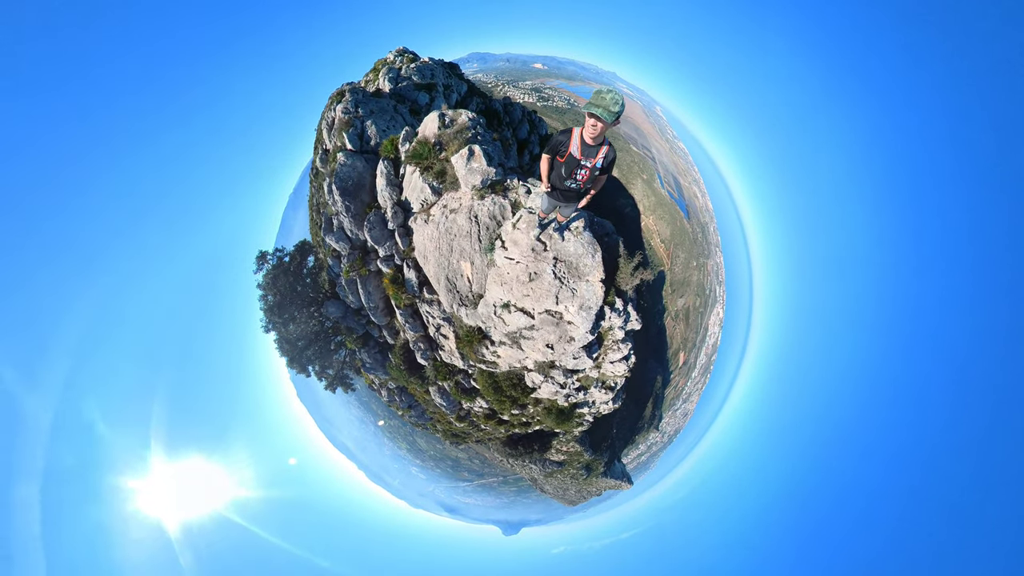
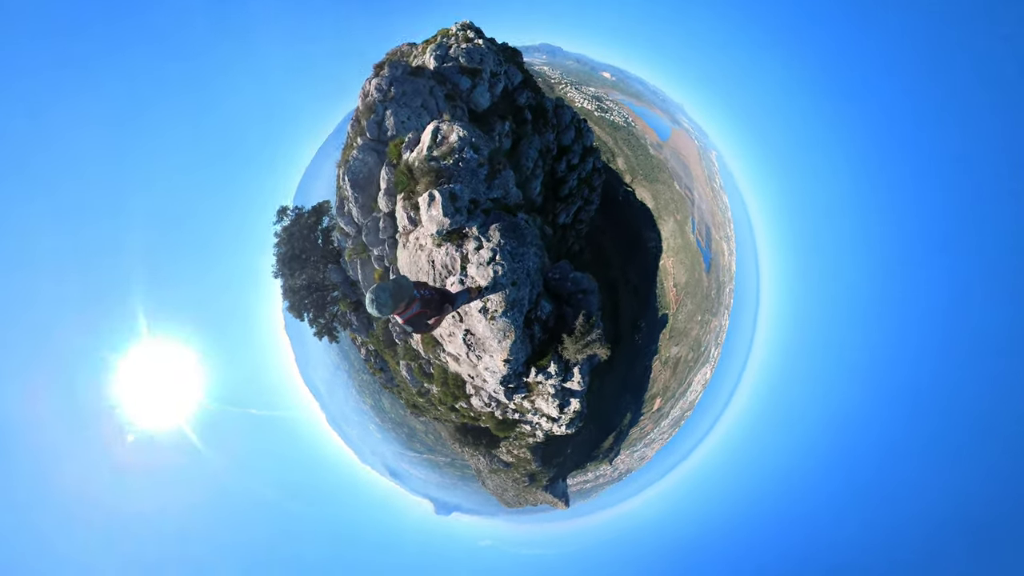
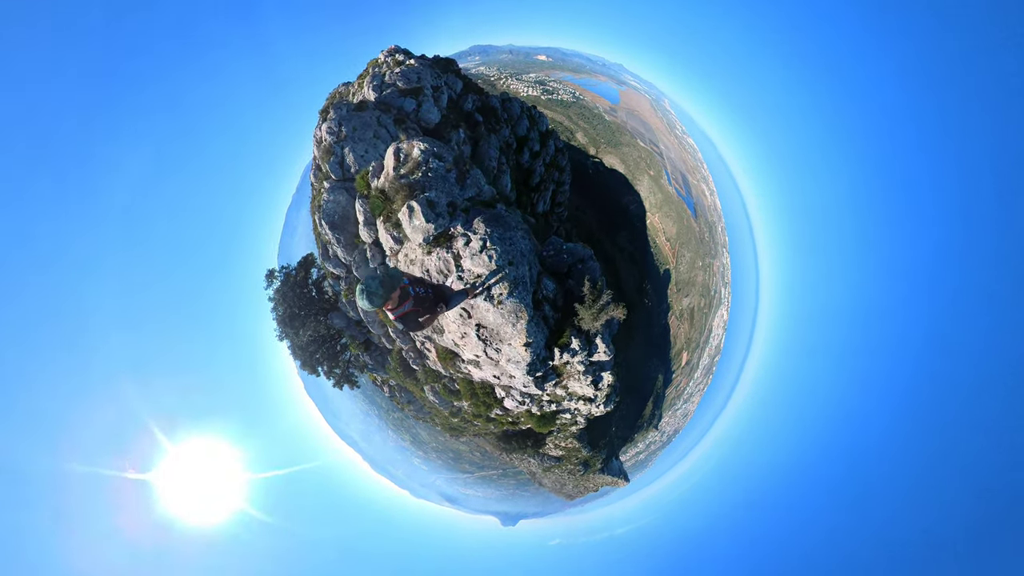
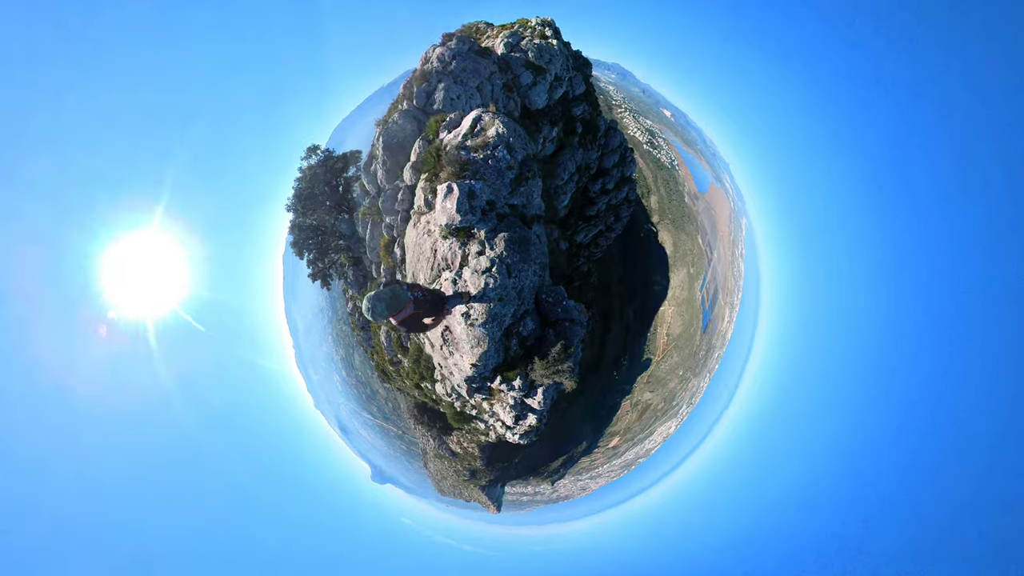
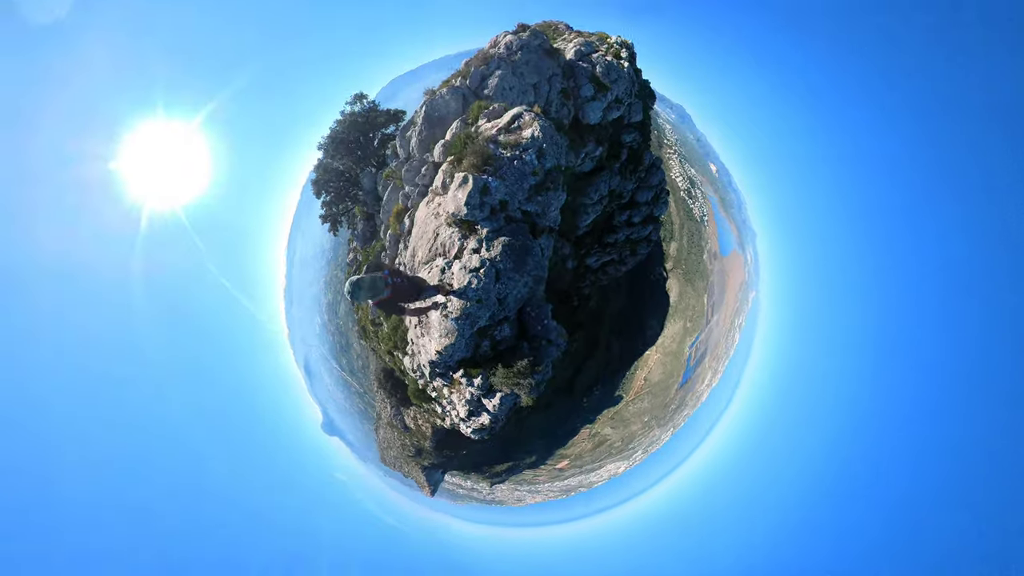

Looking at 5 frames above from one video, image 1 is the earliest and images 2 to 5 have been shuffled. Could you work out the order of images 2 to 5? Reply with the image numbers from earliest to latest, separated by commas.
3, 2, 4, 5
